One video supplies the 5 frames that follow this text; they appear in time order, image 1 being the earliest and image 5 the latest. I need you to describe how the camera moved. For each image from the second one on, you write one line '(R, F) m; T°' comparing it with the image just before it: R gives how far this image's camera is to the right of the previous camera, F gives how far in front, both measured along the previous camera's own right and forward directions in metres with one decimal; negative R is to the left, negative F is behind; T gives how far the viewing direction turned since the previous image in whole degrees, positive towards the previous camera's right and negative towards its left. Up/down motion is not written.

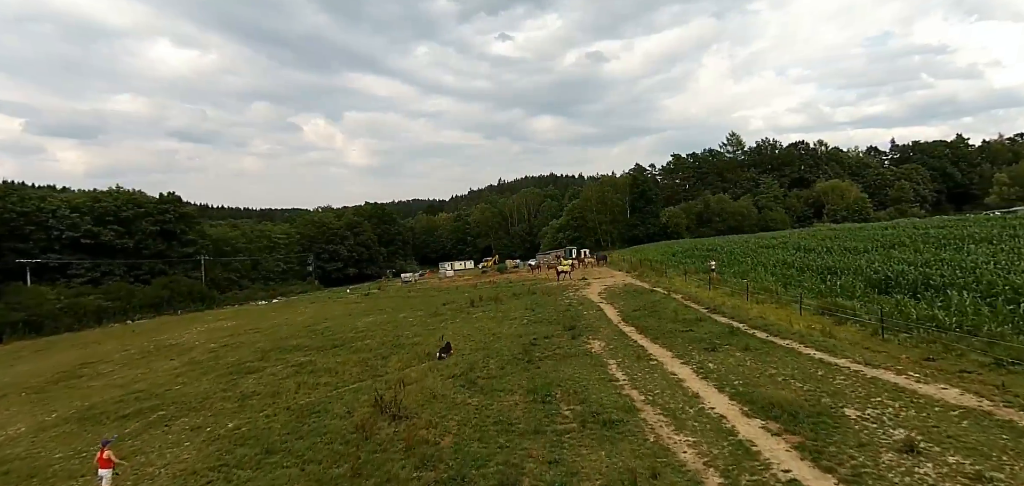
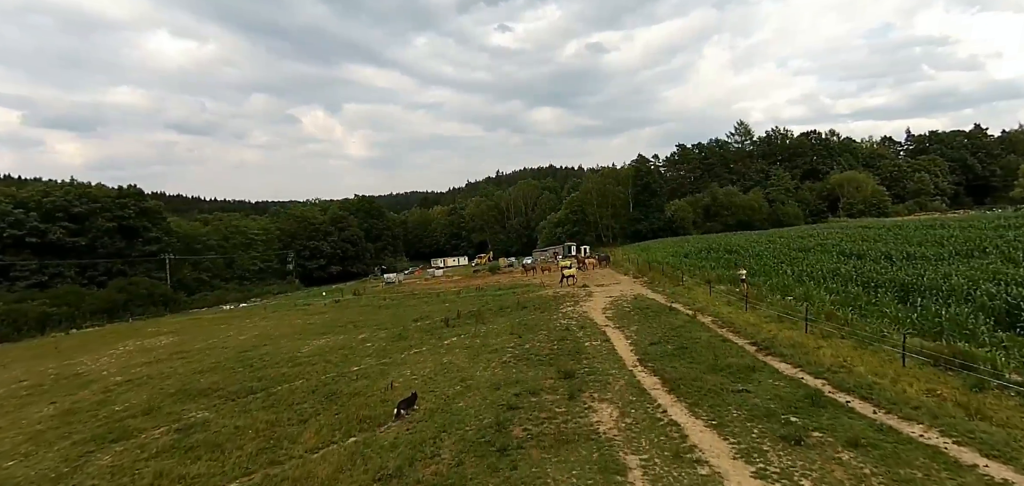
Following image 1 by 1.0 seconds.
(+0.7, +6.3) m; 0°
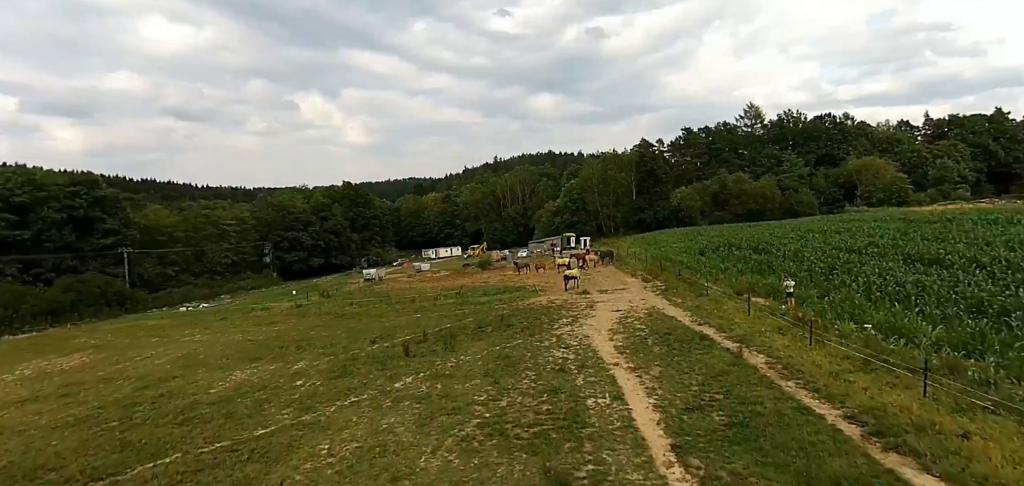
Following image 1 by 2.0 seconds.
(+0.7, +6.2) m; 0°
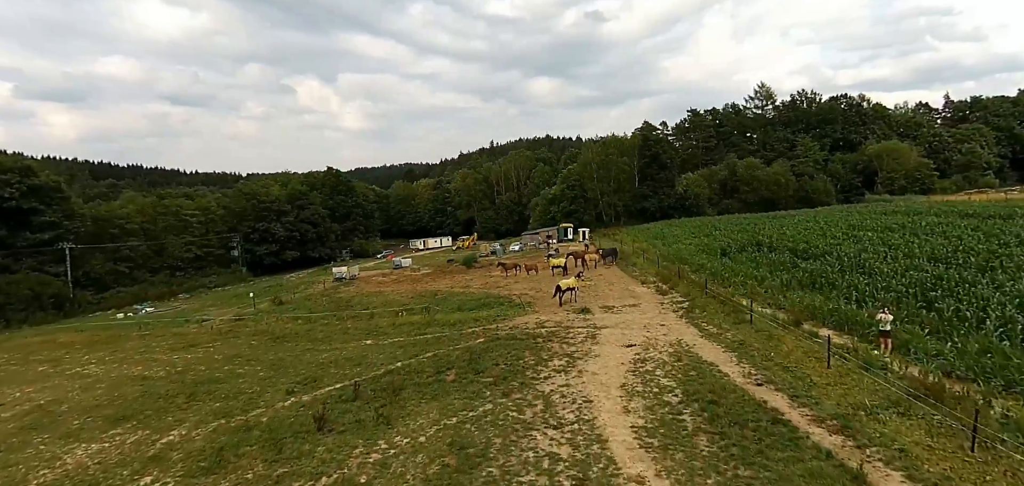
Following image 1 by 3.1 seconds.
(+0.8, +6.8) m; 0°
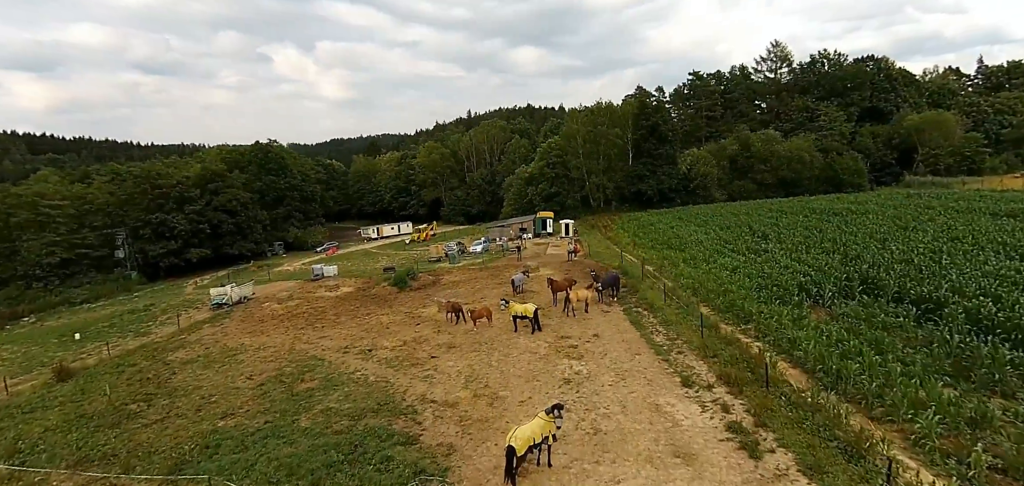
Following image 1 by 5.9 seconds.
(+1.8, +14.9) m; +2°
